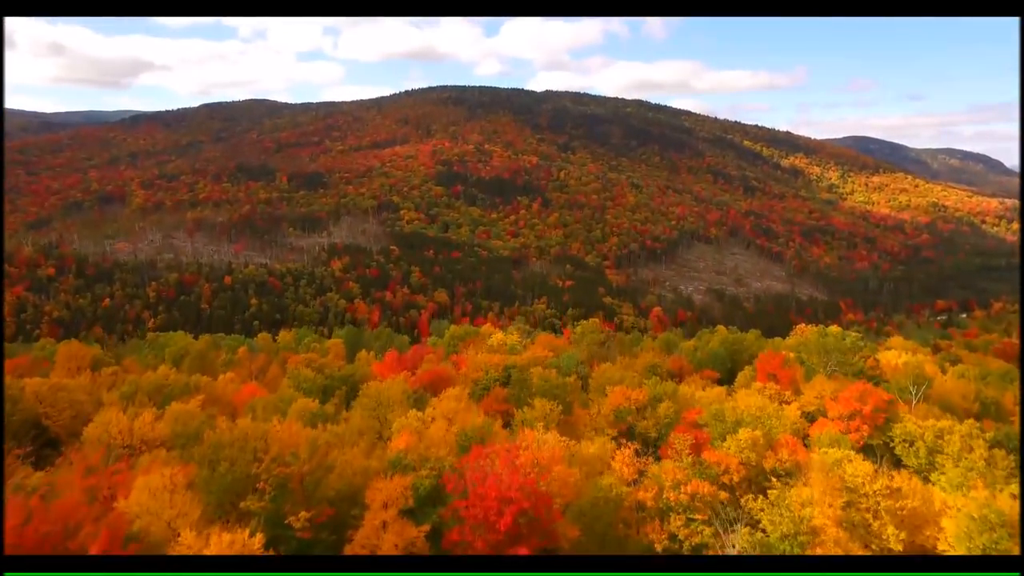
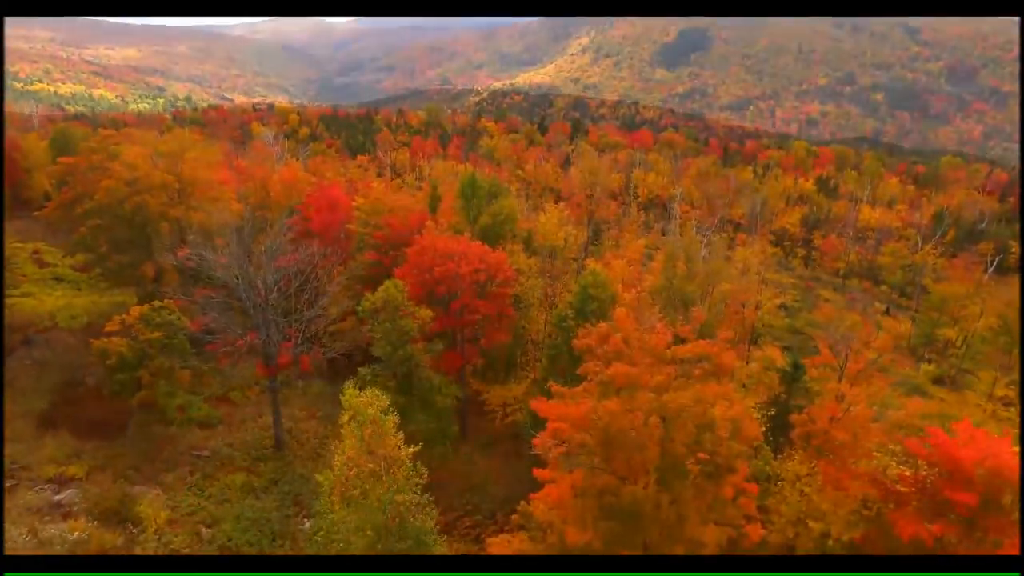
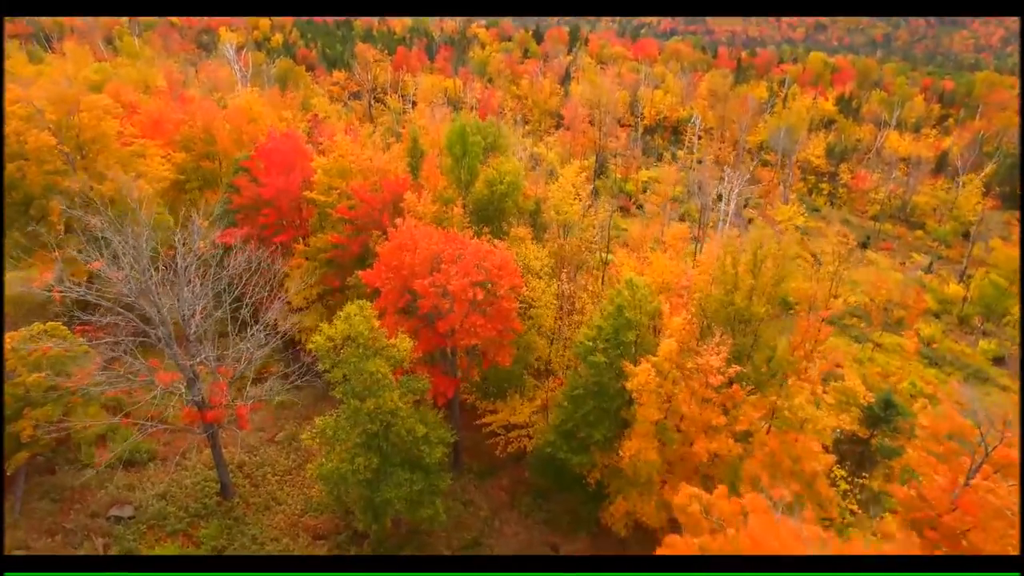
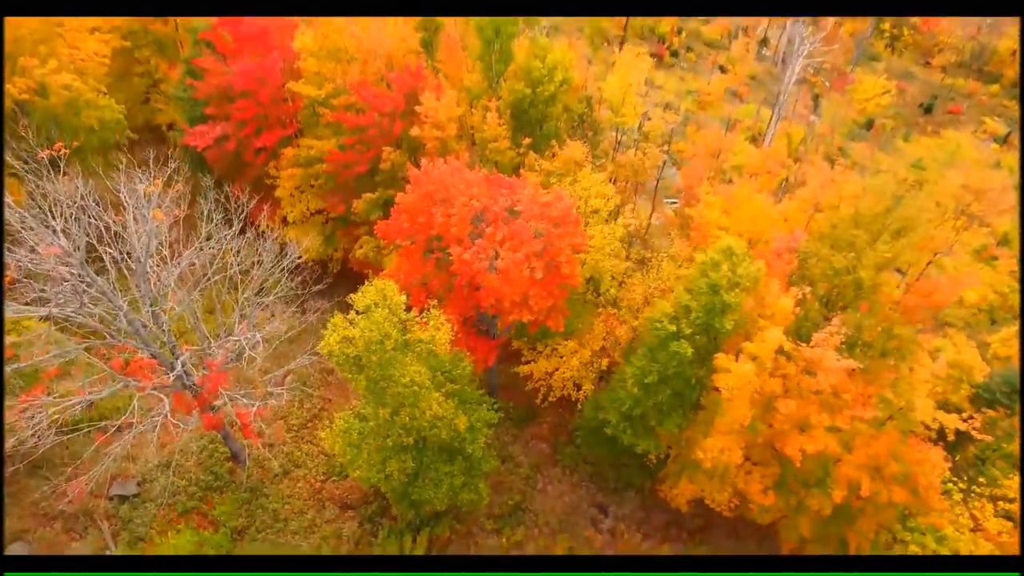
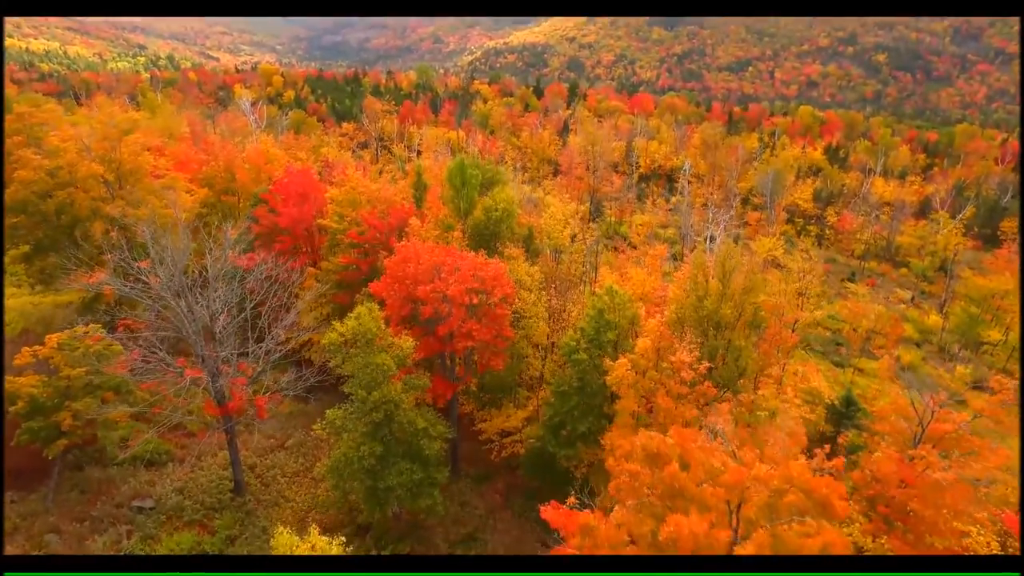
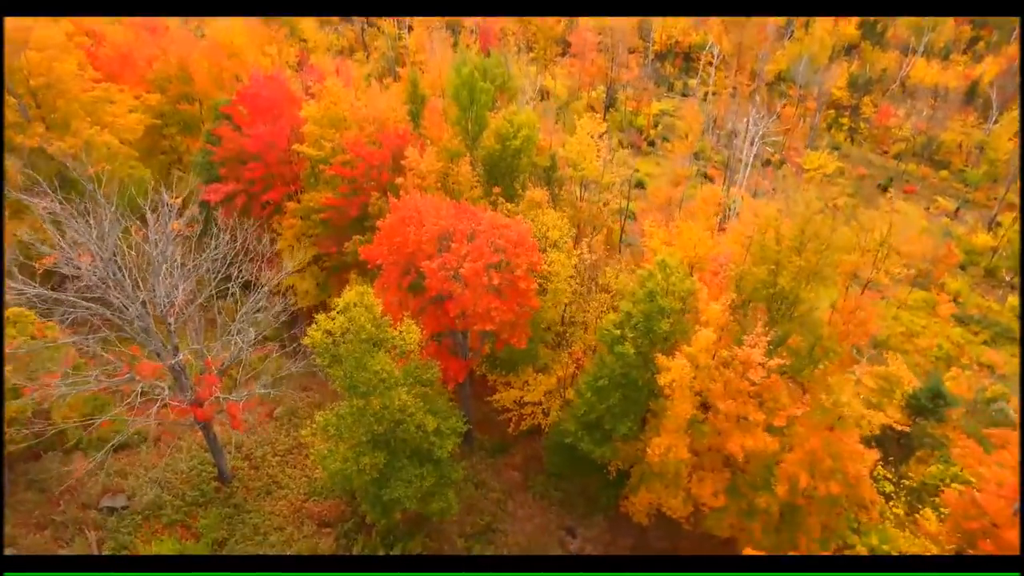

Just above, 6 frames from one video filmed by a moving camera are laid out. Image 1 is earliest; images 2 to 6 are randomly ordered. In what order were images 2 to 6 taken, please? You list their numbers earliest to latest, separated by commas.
2, 5, 3, 6, 4
